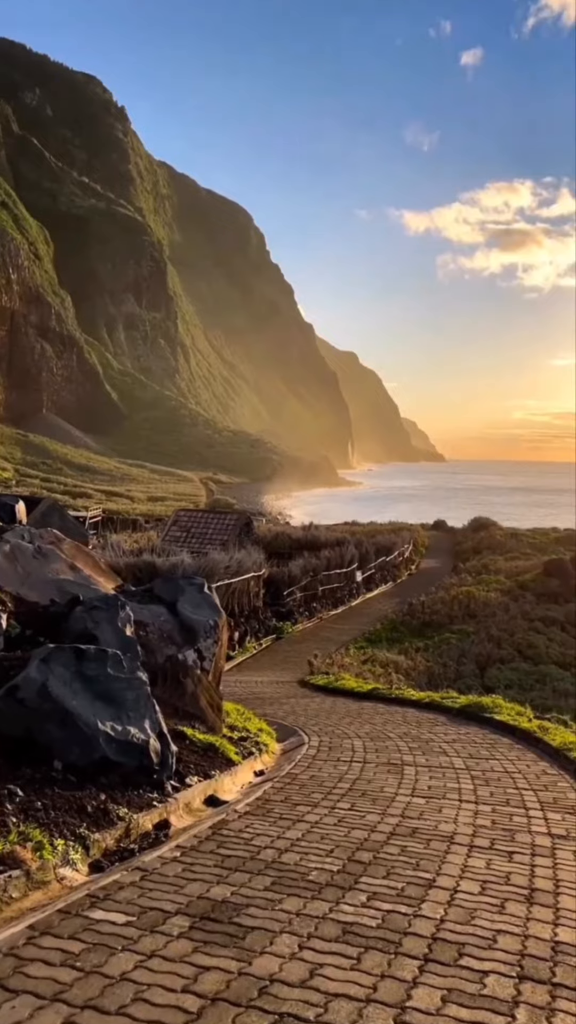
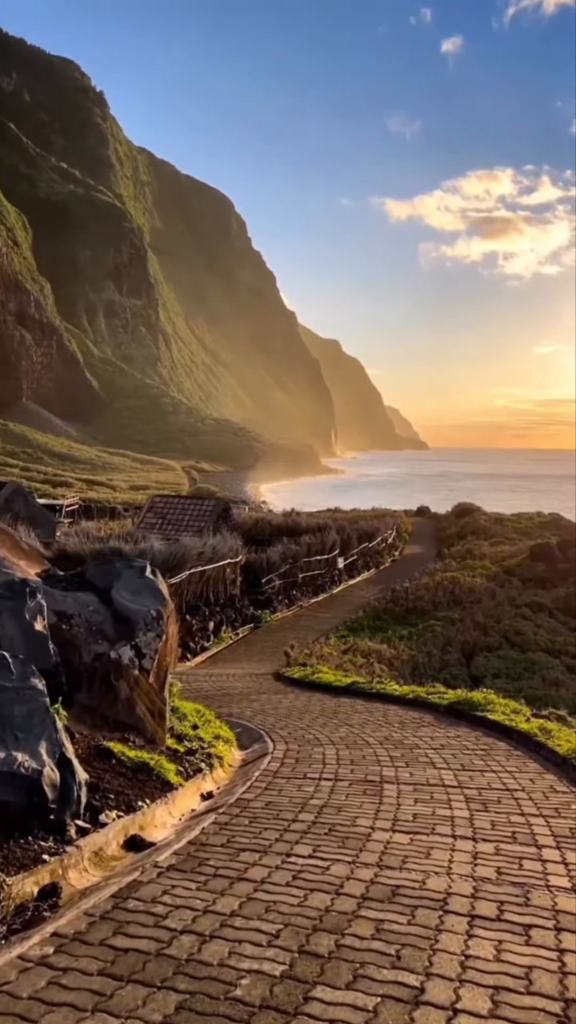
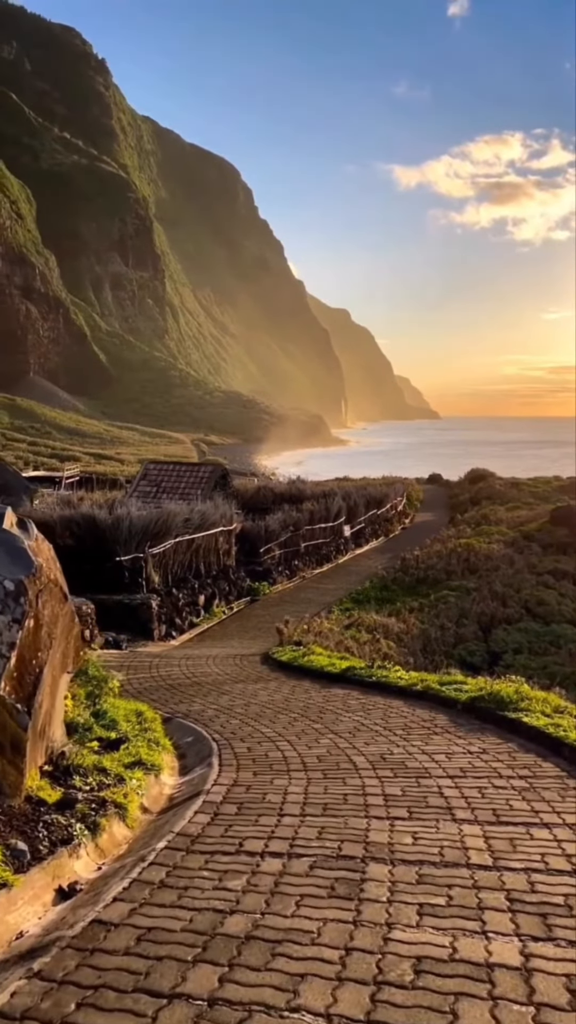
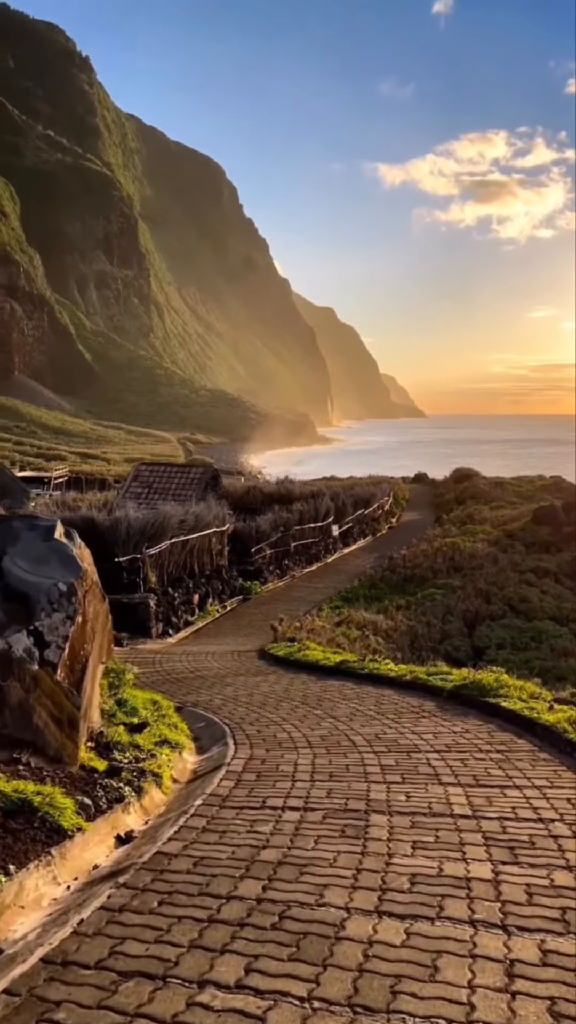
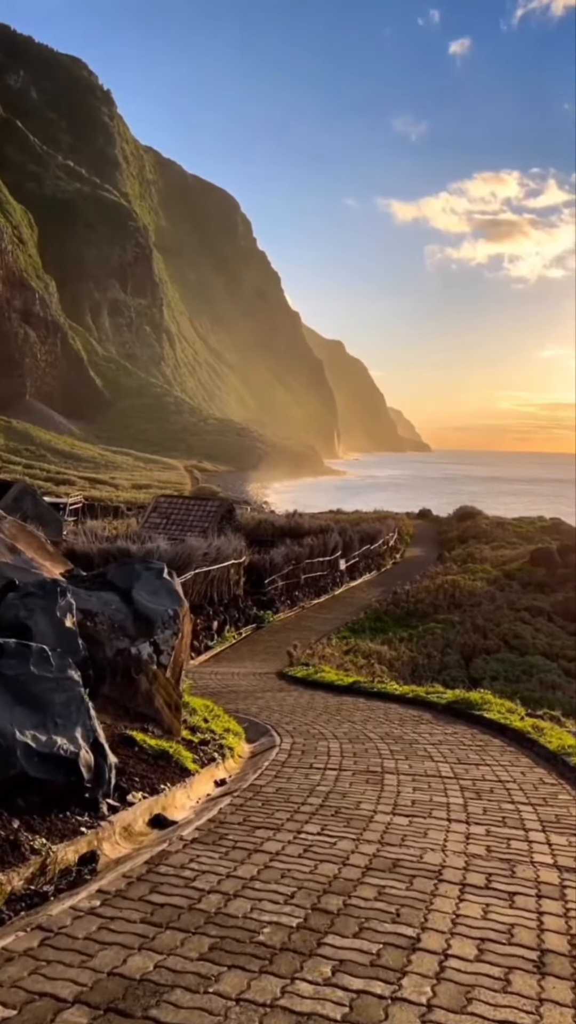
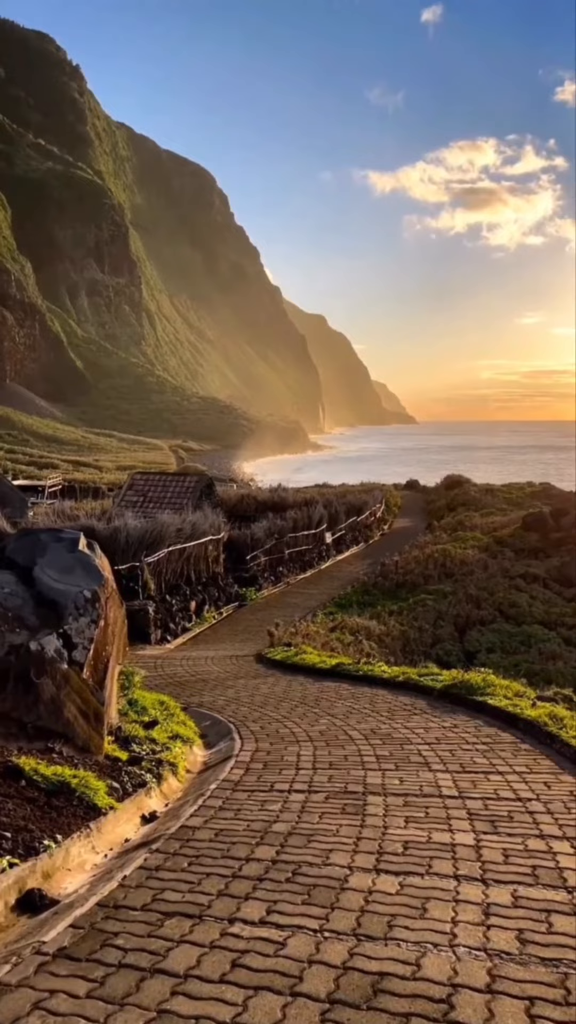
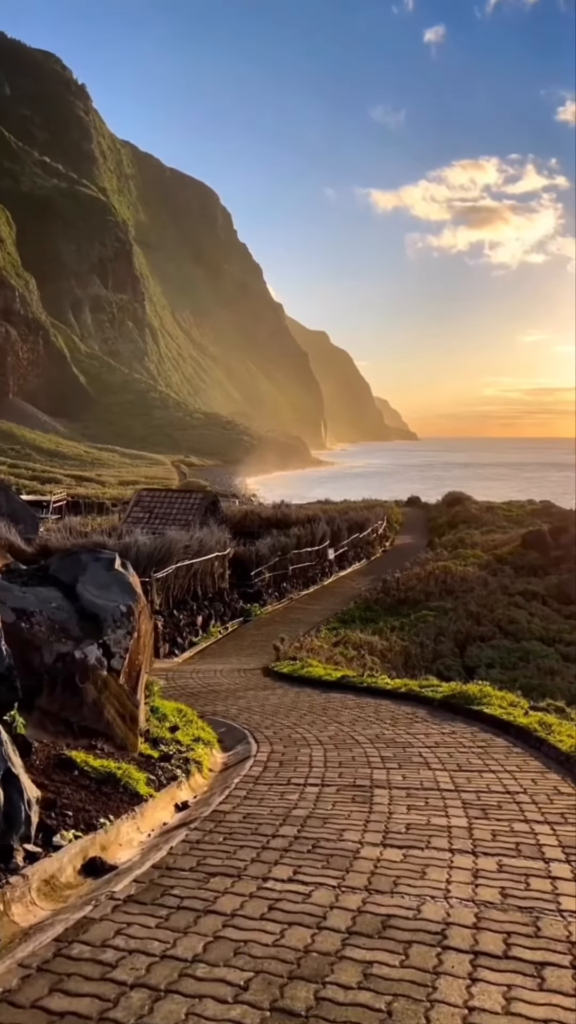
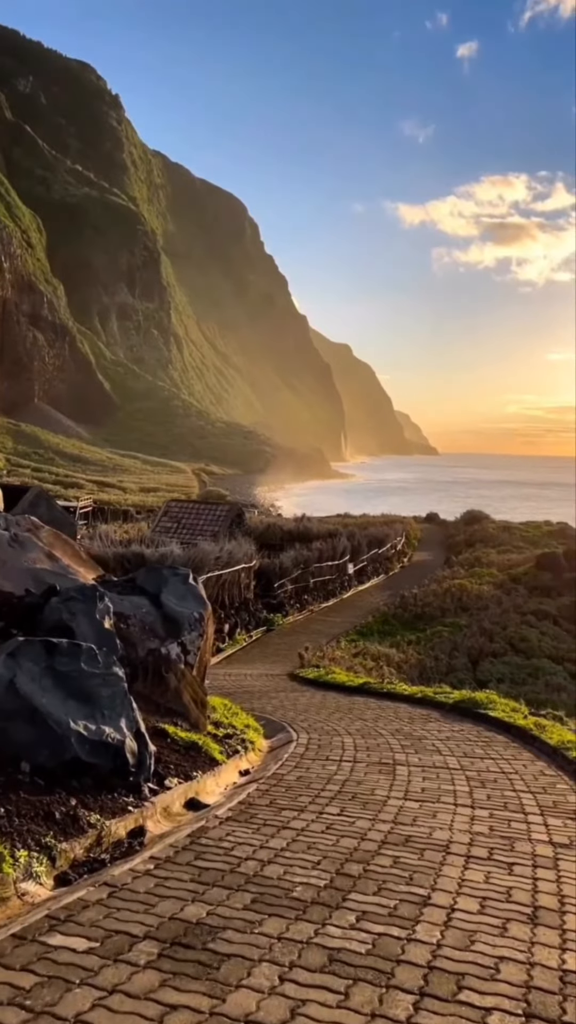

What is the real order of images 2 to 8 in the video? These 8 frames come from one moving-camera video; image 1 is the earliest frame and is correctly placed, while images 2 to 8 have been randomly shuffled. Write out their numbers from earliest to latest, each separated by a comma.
8, 5, 2, 7, 6, 4, 3
